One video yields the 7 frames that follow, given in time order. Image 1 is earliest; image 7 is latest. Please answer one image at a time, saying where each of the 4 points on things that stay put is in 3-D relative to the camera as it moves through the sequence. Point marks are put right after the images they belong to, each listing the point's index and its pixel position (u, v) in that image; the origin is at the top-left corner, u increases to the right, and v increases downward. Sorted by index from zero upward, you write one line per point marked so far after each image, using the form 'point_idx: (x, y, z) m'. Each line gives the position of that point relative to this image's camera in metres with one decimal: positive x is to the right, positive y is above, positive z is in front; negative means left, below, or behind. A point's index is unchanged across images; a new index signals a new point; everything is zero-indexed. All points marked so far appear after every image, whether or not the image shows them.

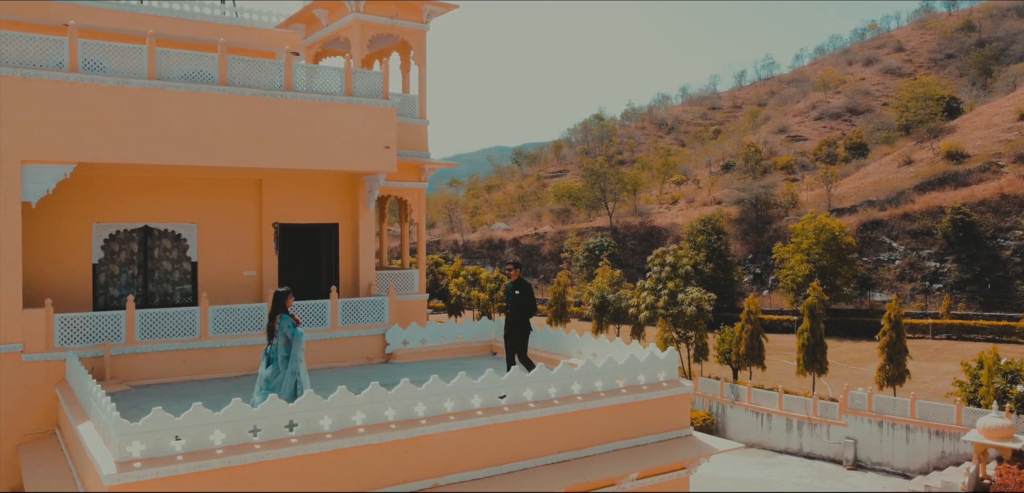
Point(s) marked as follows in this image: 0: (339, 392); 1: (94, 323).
0: (-1.5, -1.3, +7.0) m
1: (-4.8, -0.9, +9.4) m
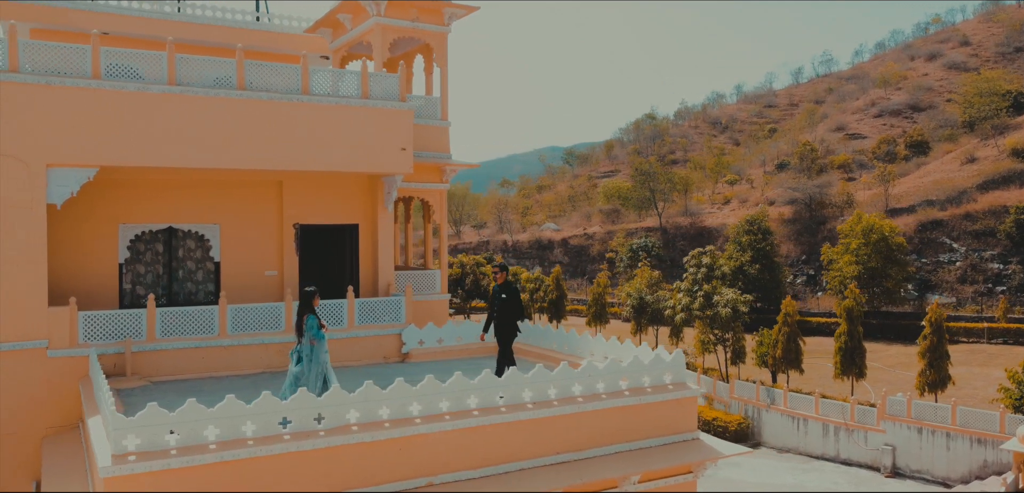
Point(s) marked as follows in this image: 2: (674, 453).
0: (-1.6, -1.3, +7.1) m
1: (-4.7, -0.9, +9.7) m
2: (+1.7, -2.2, +8.6) m
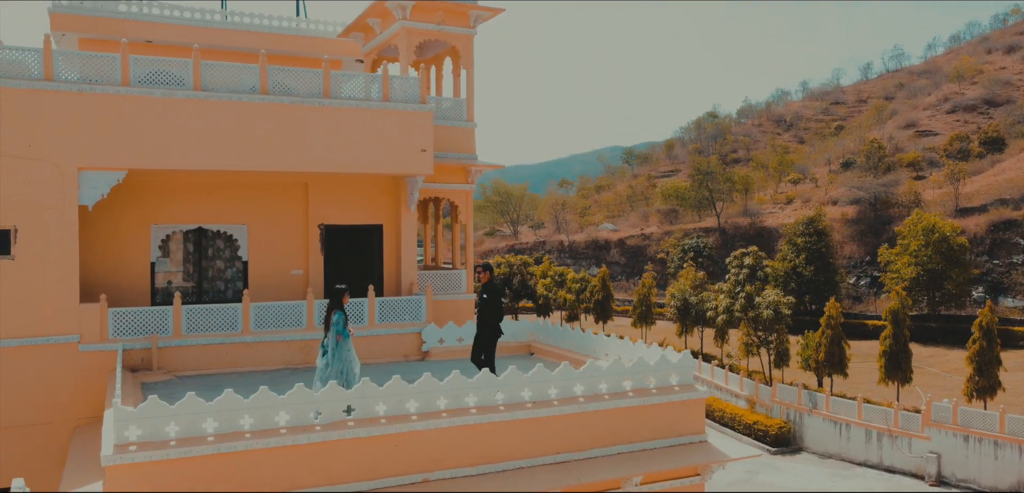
0: (-1.6, -1.3, +7.3) m
1: (-4.6, -0.9, +10.1) m
2: (+1.8, -2.2, +8.5) m
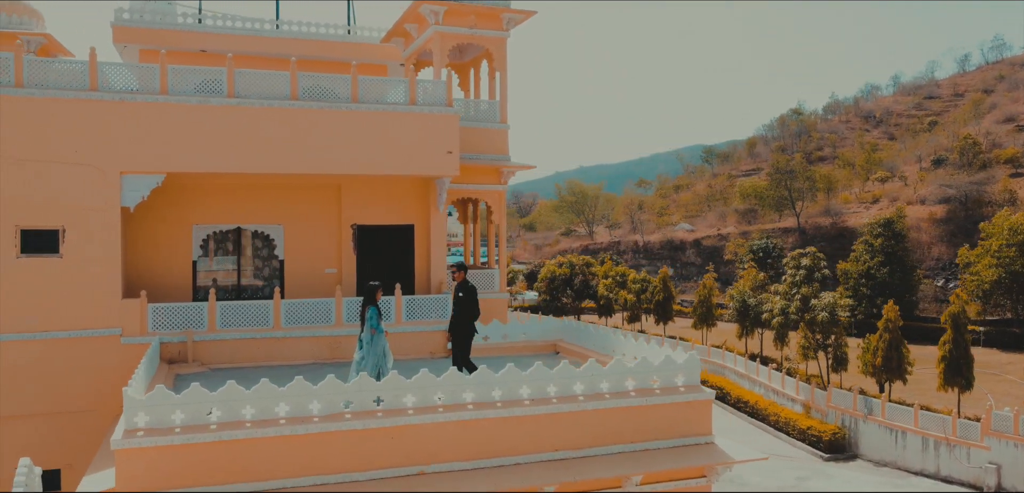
0: (-1.7, -1.3, +7.6) m
1: (-4.4, -0.9, +10.7) m
2: (+1.8, -2.2, +8.5) m
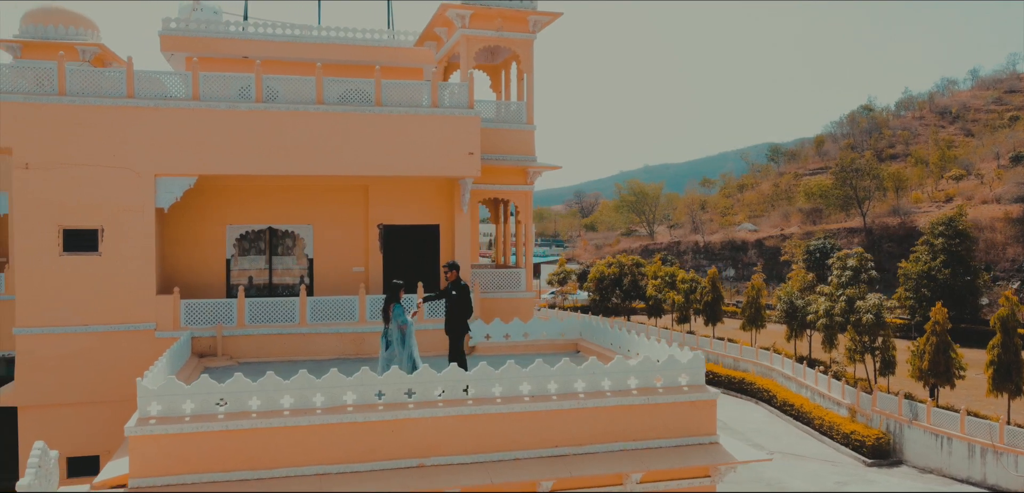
0: (-1.8, -1.2, +7.9) m
1: (-4.2, -0.9, +11.2) m
2: (+1.8, -2.2, +8.5) m
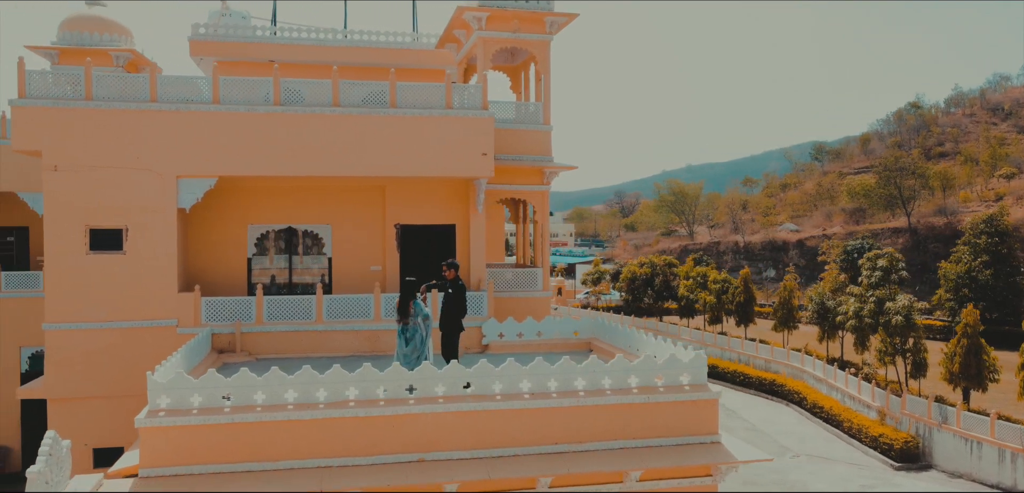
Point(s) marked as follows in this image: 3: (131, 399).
0: (-1.8, -1.2, +8.1) m
1: (-4.0, -0.8, +11.6) m
2: (+1.8, -2.2, +8.5) m
3: (-5.3, -2.1, +11.1) m
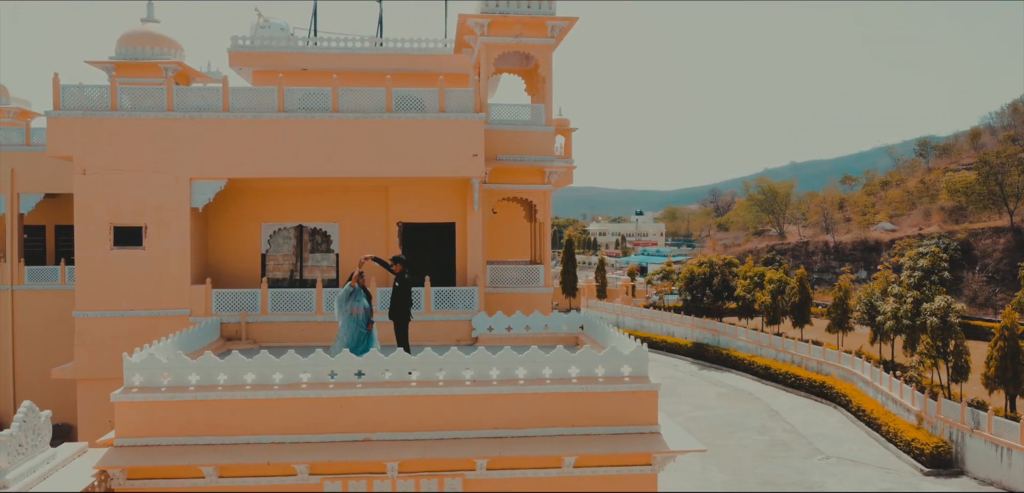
0: (-2.4, -1.2, +8.9) m
1: (-4.2, -0.8, +12.6) m
2: (+1.2, -2.1, +8.9) m
3: (-5.5, -2.0, +12.3) m
